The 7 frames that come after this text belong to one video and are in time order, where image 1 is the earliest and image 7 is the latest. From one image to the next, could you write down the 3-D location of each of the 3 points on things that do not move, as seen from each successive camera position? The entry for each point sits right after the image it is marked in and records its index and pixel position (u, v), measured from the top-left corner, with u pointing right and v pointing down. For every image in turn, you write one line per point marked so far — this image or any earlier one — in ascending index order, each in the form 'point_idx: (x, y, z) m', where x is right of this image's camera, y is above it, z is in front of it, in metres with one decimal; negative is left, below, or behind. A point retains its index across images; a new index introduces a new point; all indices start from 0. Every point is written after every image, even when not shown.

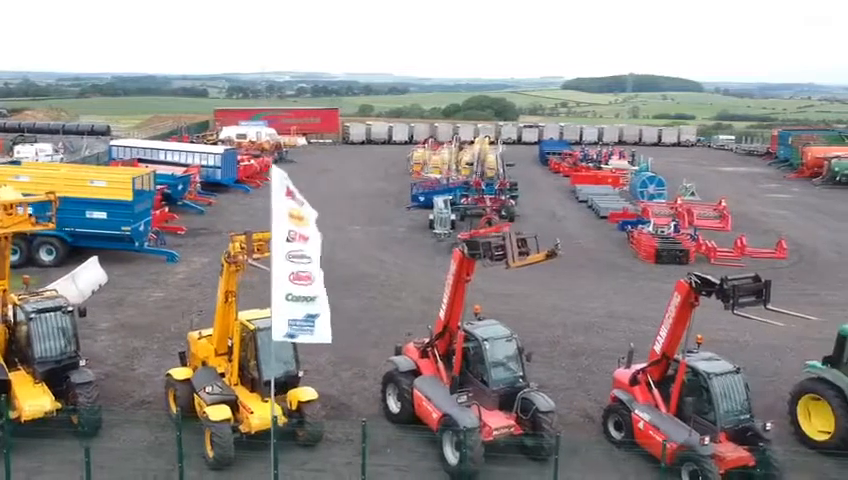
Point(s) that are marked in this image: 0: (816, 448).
0: (+6.1, -3.2, +12.5) m
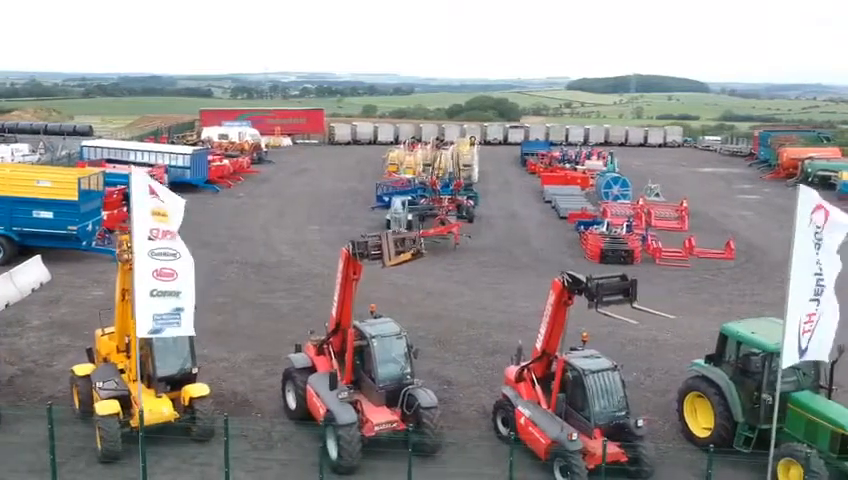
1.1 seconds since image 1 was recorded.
0: (+4.3, -3.2, +12.8) m
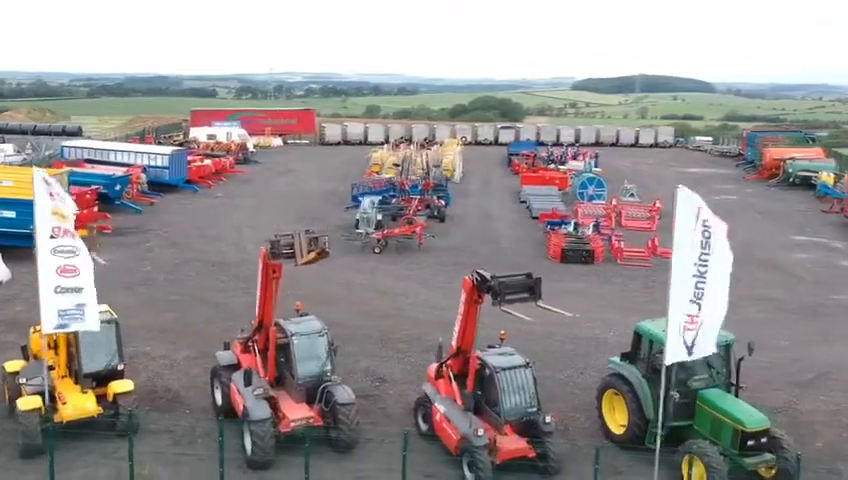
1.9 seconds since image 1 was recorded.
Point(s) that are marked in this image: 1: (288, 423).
0: (+3.1, -3.2, +12.9) m
1: (-2.1, -2.8, +12.3) m
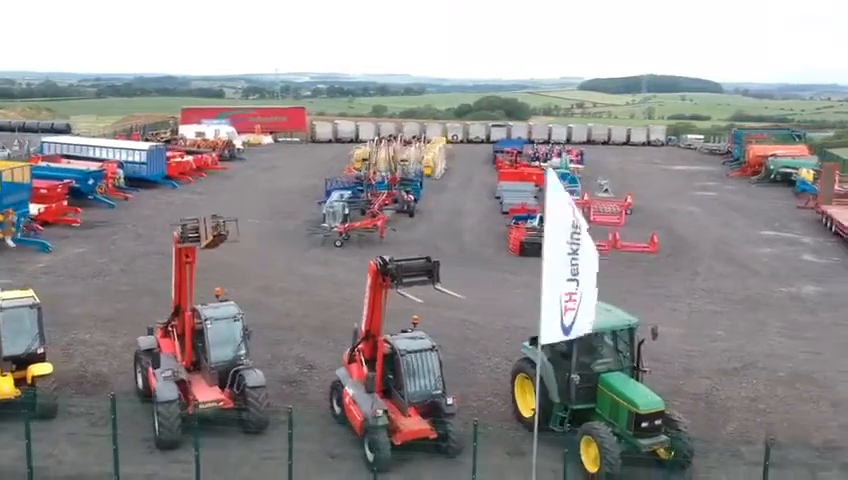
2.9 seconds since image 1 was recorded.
0: (+1.6, -3.0, +13.1) m
1: (-3.5, -2.5, +12.5) m
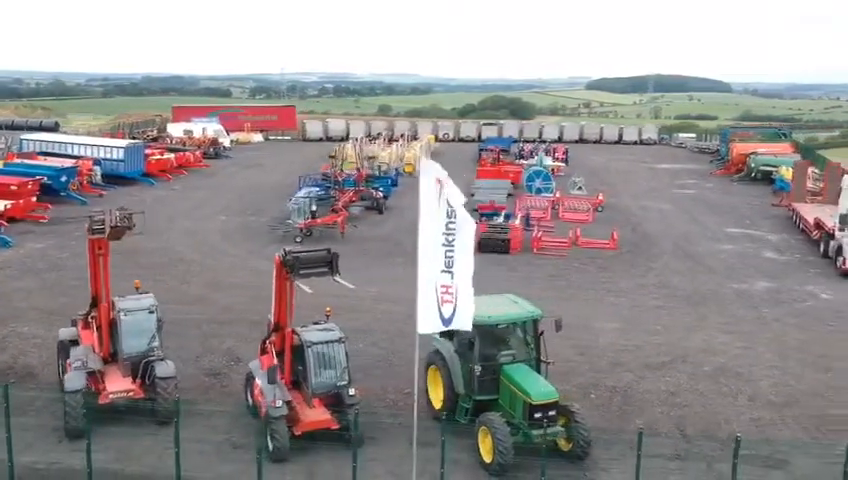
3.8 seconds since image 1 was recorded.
0: (+0.2, -2.9, +13.2) m
1: (-5.0, -2.4, +12.6) m
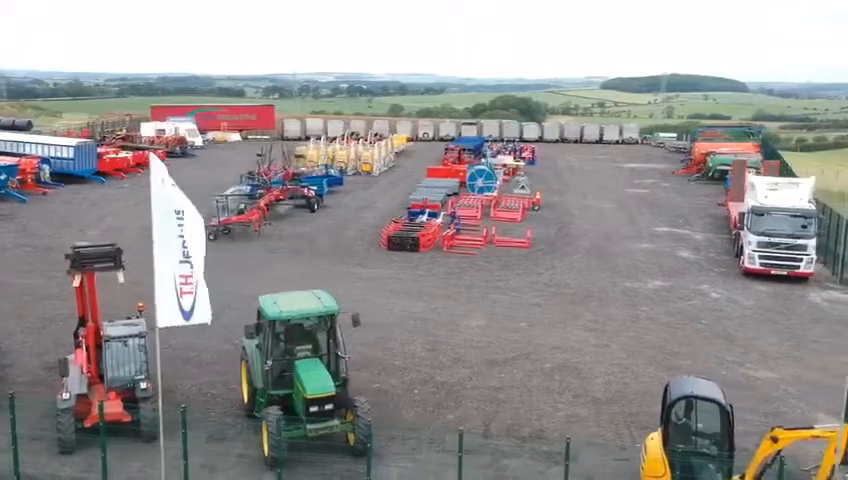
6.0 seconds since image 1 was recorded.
0: (-3.0, -2.8, +13.3) m
1: (-8.1, -2.3, +12.8) m
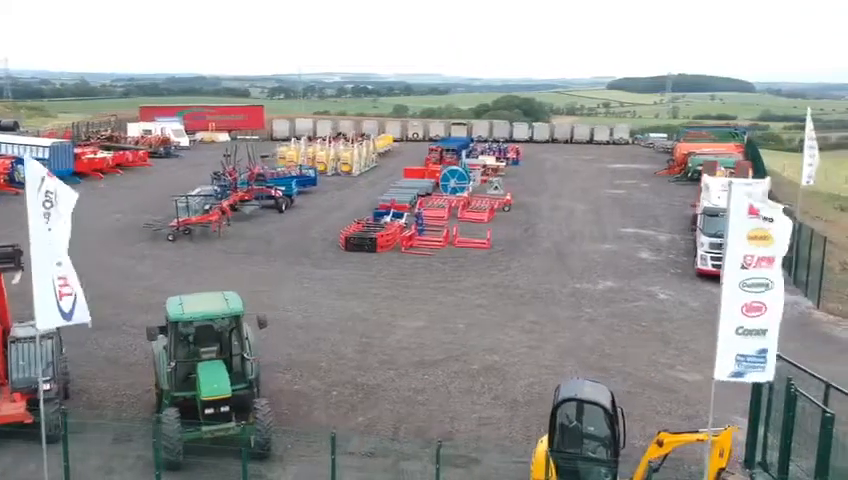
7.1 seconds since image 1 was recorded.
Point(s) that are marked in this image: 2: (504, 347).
0: (-4.4, -2.8, +13.3) m
1: (-9.6, -2.3, +12.8) m
2: (+1.7, -2.2, +16.8) m
